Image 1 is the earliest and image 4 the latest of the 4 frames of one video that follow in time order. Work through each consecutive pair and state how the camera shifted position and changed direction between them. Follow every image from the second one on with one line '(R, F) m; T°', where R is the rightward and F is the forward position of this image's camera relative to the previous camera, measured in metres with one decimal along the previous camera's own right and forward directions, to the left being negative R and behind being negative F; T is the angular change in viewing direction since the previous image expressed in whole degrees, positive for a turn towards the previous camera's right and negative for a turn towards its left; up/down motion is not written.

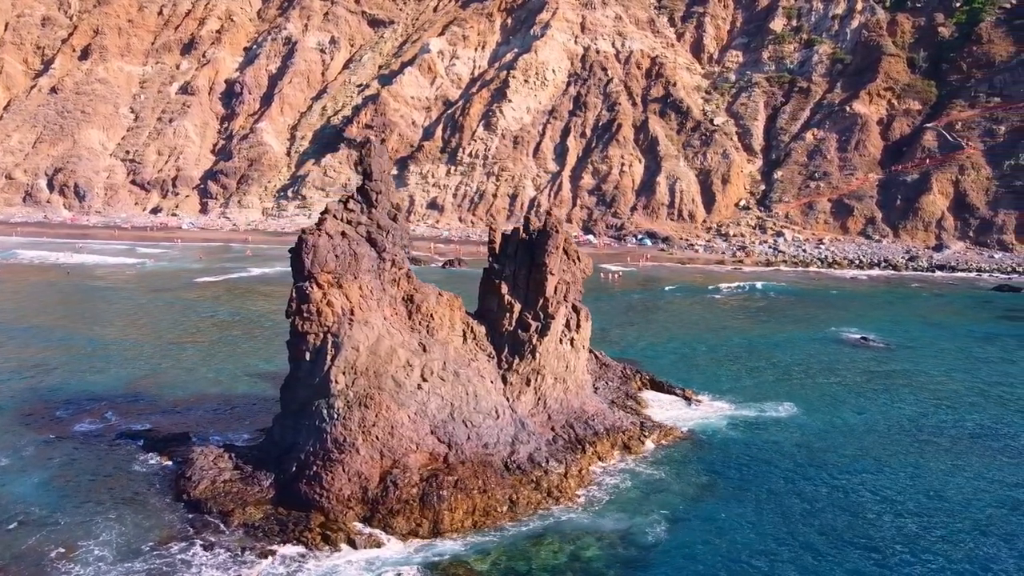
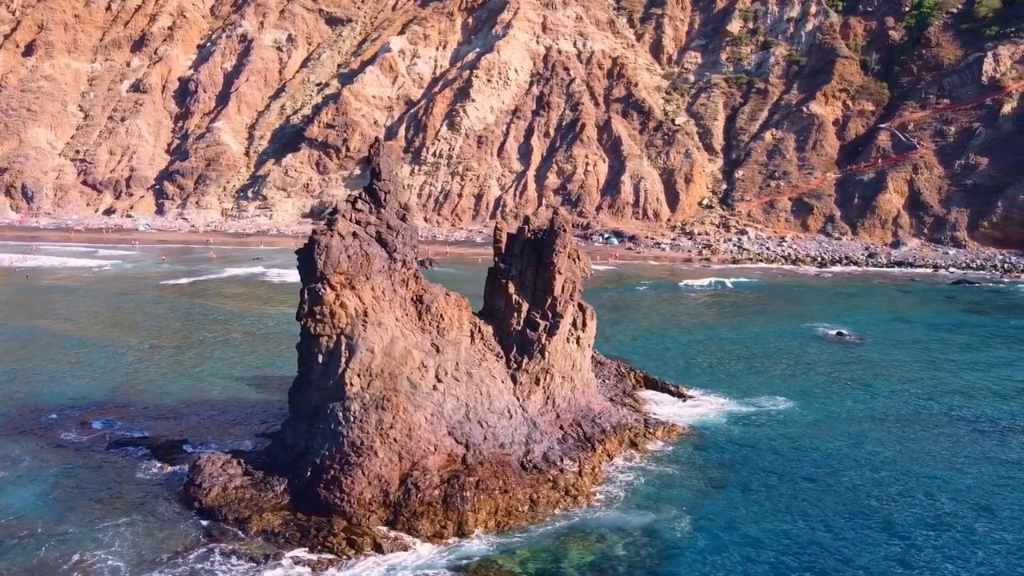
(-1.3, 0.0) m; +3°
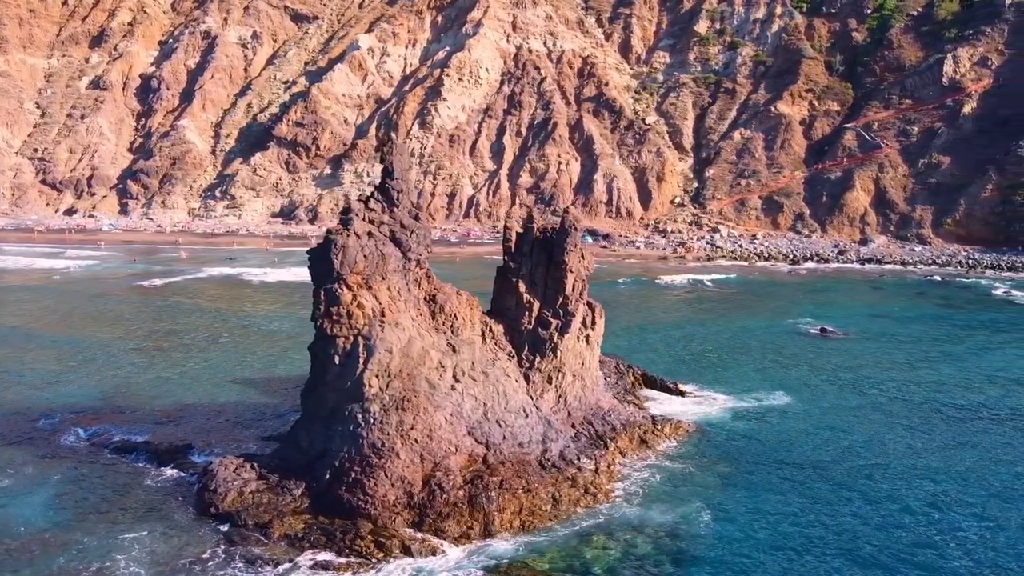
(-1.2, +0.1) m; +3°
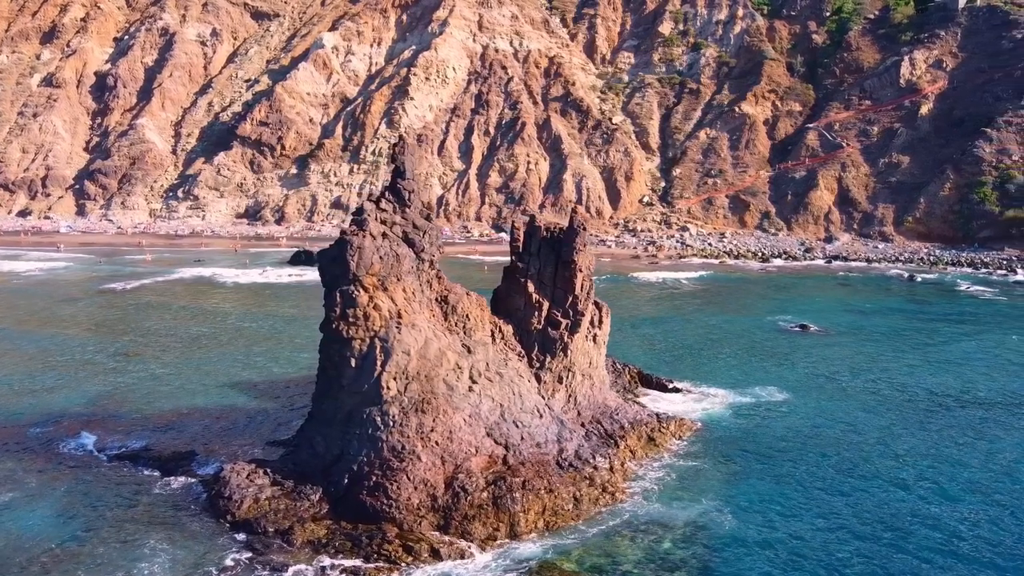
(-1.3, +0.1) m; +3°
